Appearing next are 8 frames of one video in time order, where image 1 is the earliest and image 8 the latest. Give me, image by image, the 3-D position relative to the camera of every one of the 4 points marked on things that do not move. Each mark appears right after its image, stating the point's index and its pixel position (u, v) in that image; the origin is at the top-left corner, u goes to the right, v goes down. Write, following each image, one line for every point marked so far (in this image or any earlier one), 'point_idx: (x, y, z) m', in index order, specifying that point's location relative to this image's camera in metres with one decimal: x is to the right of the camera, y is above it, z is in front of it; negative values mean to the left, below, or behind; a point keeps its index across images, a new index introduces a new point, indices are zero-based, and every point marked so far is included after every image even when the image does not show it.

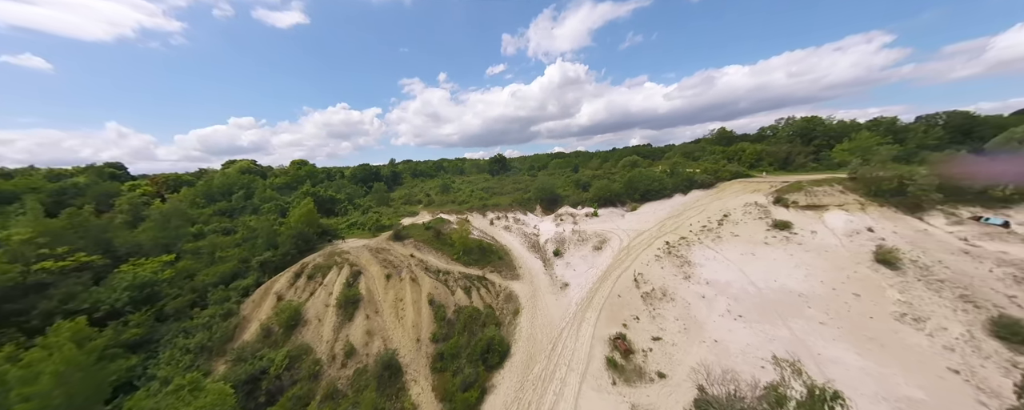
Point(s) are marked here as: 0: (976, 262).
0: (+27.4, -3.3, +16.6) m
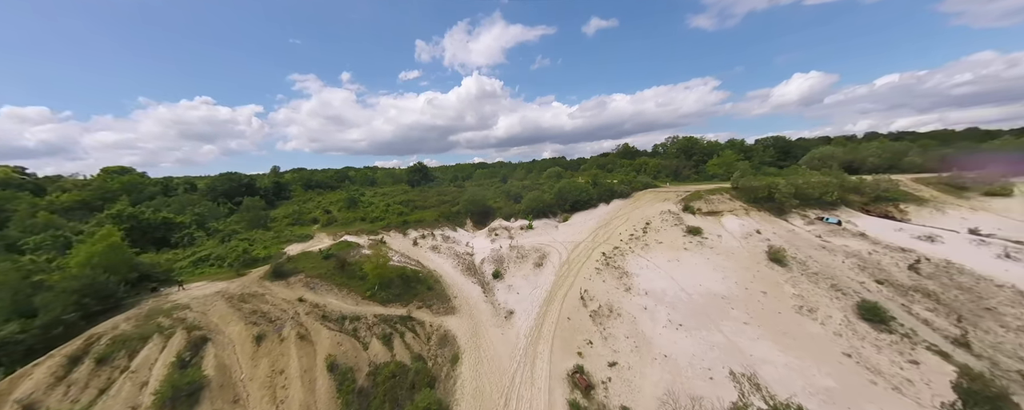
0: (+23.4, -3.6, +20.6) m
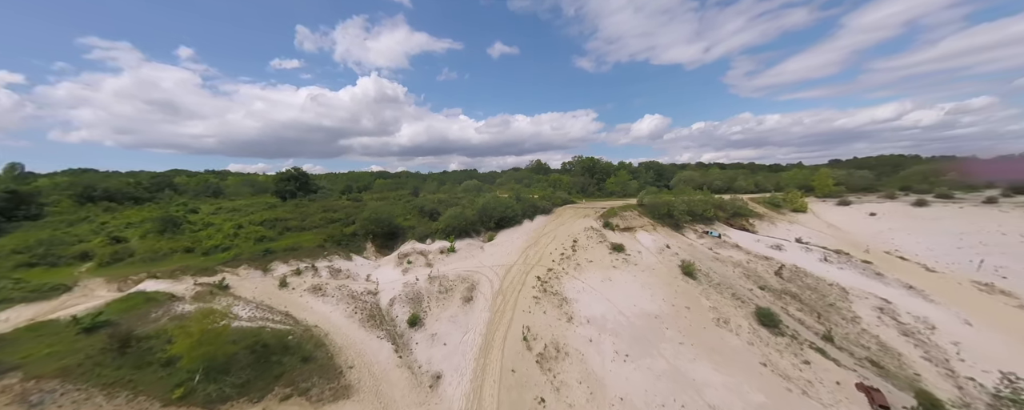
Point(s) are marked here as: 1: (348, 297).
0: (+17.8, -4.9, +23.4) m
1: (-9.9, -5.5, +17.3) m
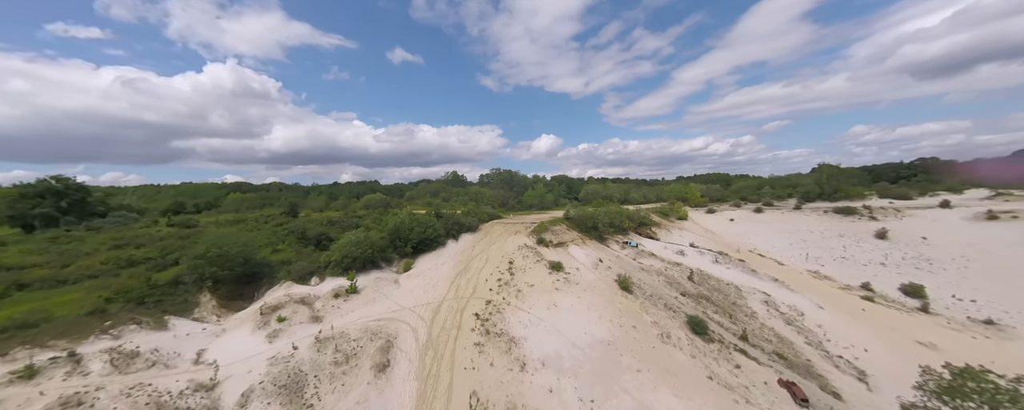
0: (+12.1, -5.9, +24.3) m
1: (-12.2, -6.7, +9.6) m
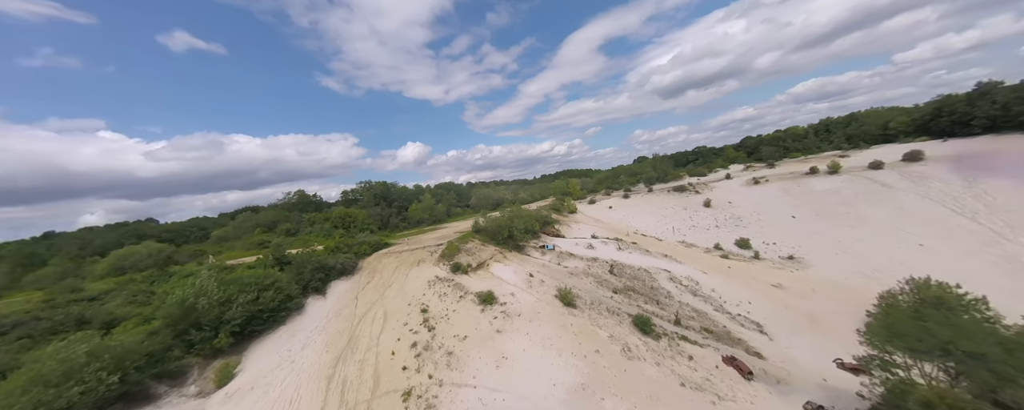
0: (+5.4, -5.7, +22.4) m
1: (-10.0, -8.7, -1.2) m
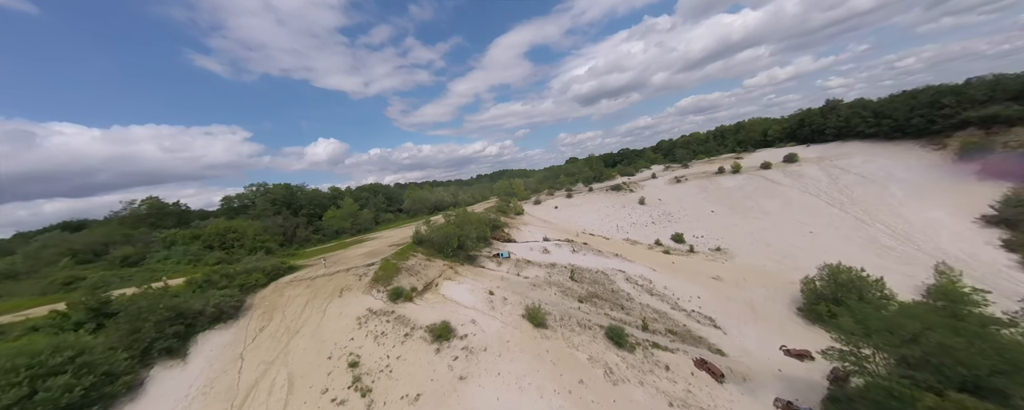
0: (+2.2, -5.9, +20.2) m
1: (-7.1, -9.2, -6.5) m
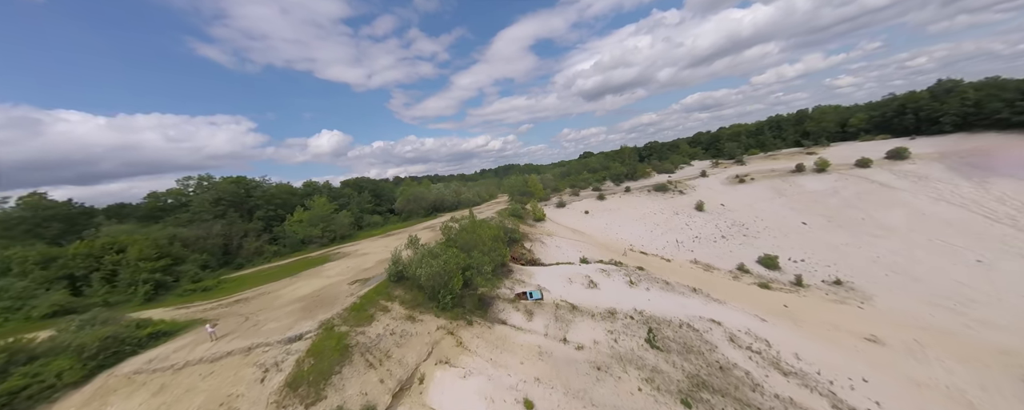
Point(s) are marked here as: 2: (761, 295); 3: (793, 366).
0: (+4.0, -6.7, +11.2) m
1: (-5.5, -10.3, -15.3) m
2: (+16.5, -6.0, +19.2) m
3: (+13.6, -7.8, +14.0) m
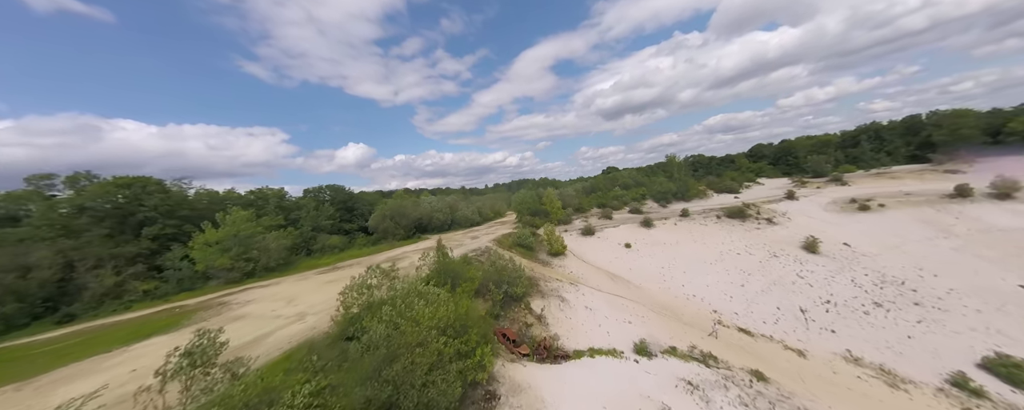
0: (+3.1, -7.6, +0.8) m
1: (-8.0, -9.4, -25.3) m
2: (+16.0, -7.8, +8.0) m
3: (+12.8, -9.2, +2.9) m
